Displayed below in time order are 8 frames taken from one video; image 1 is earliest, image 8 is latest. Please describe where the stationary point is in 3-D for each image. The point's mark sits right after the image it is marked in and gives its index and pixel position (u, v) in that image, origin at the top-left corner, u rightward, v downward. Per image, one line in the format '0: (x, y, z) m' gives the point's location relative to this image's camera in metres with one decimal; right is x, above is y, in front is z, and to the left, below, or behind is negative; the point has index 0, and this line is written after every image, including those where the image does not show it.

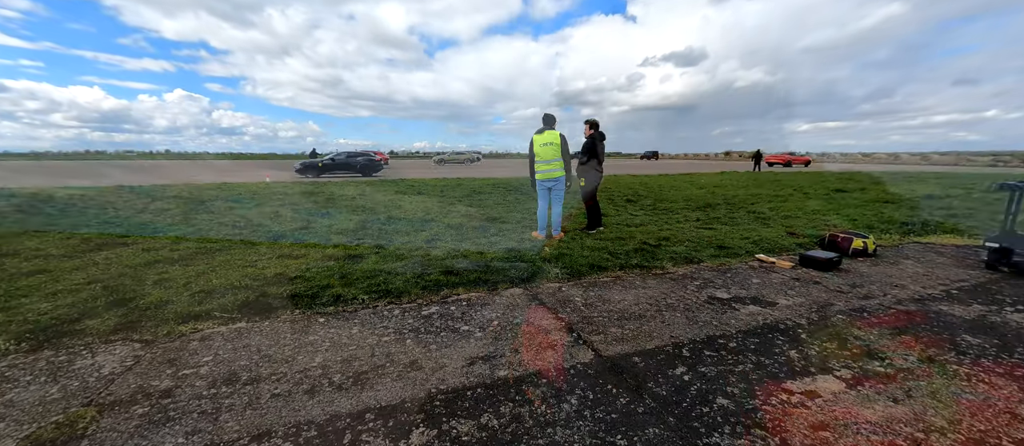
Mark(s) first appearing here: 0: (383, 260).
0: (-1.5, -0.4, +4.2) m
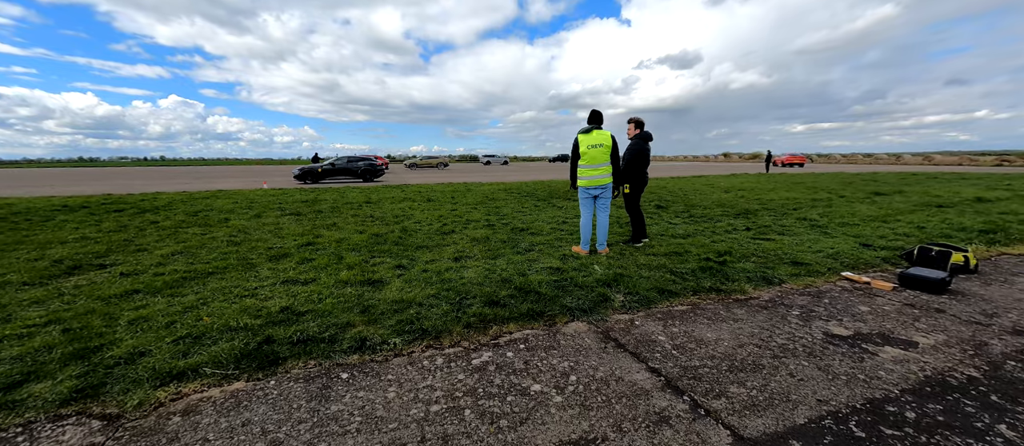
0: (-1.0, -0.6, +3.5) m
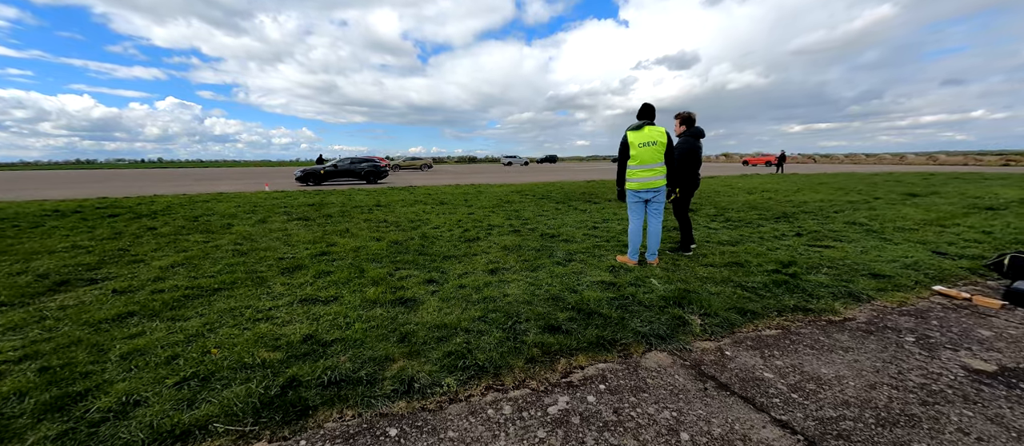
0: (-0.5, -0.7, +3.1) m
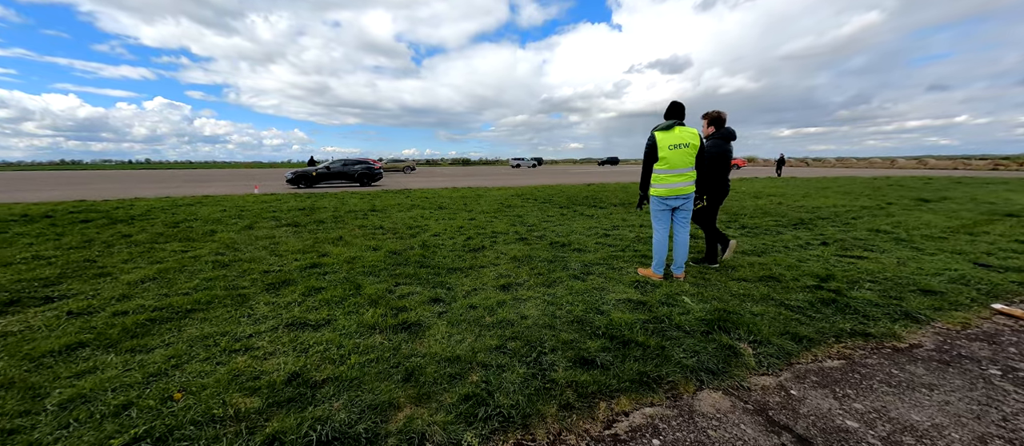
0: (-0.4, -0.8, +2.6) m
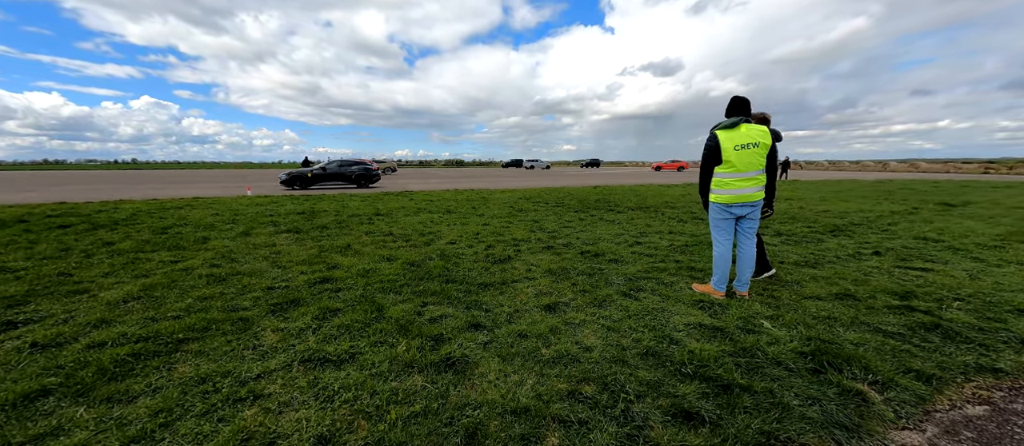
0: (0.0, -0.9, +2.2) m
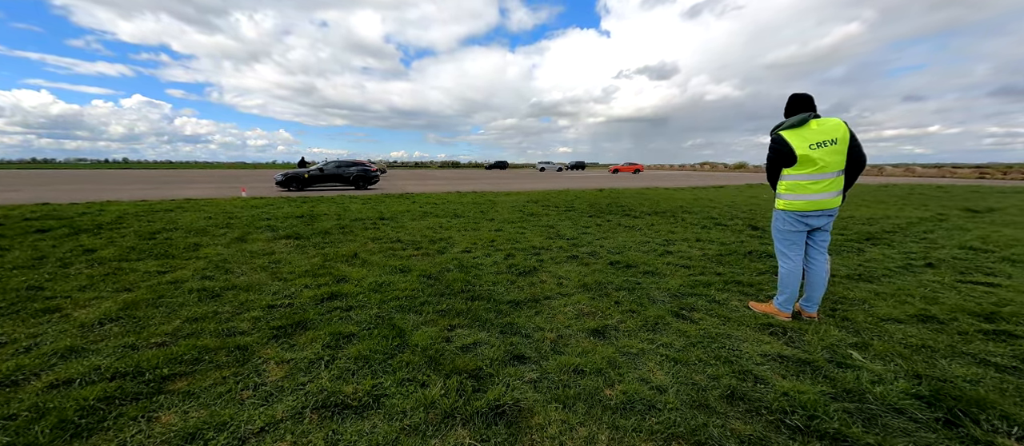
0: (+0.4, -1.0, +1.8) m
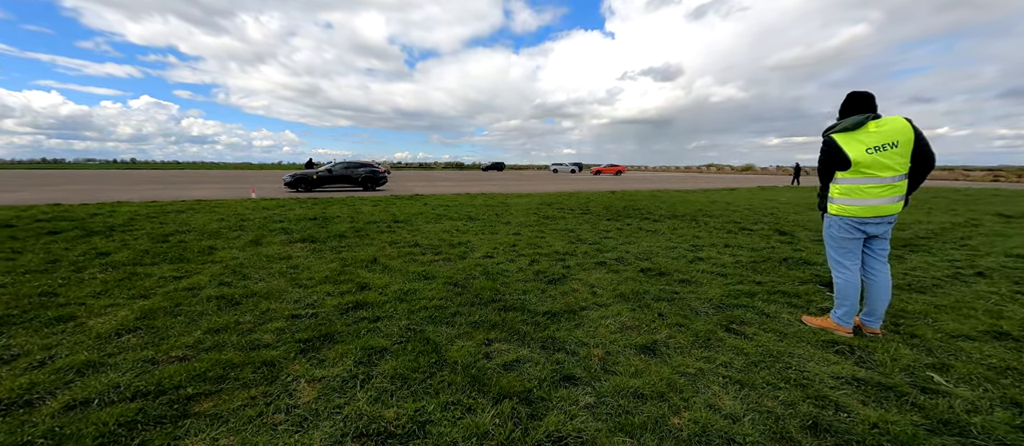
0: (+0.6, -1.0, +1.6) m
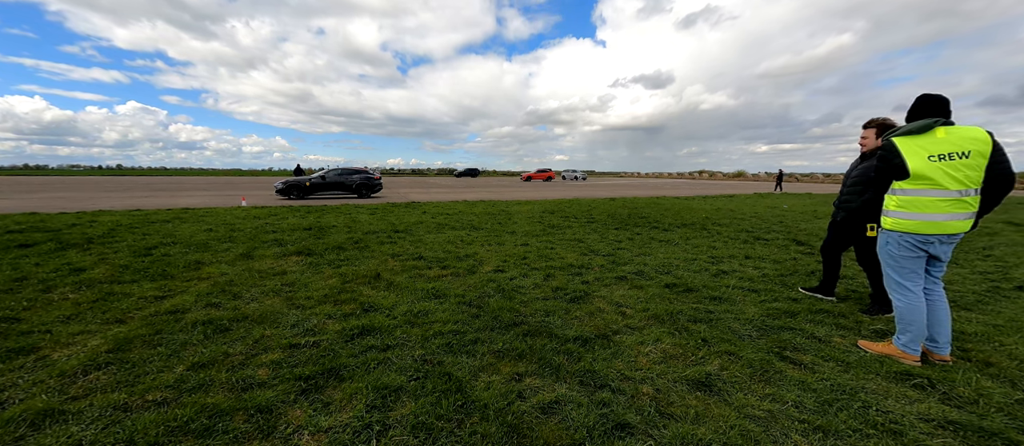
0: (+0.9, -1.1, +1.3) m
